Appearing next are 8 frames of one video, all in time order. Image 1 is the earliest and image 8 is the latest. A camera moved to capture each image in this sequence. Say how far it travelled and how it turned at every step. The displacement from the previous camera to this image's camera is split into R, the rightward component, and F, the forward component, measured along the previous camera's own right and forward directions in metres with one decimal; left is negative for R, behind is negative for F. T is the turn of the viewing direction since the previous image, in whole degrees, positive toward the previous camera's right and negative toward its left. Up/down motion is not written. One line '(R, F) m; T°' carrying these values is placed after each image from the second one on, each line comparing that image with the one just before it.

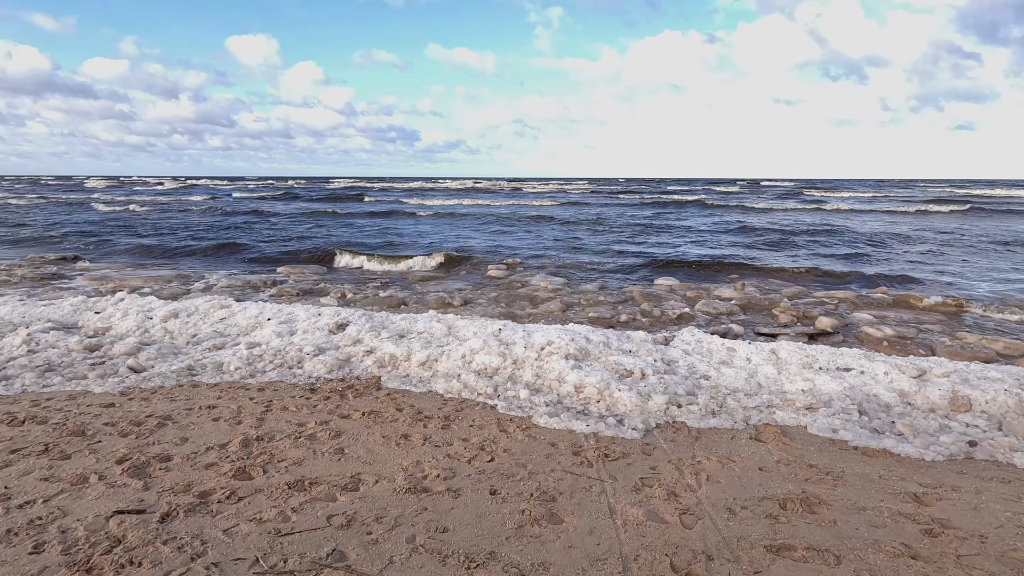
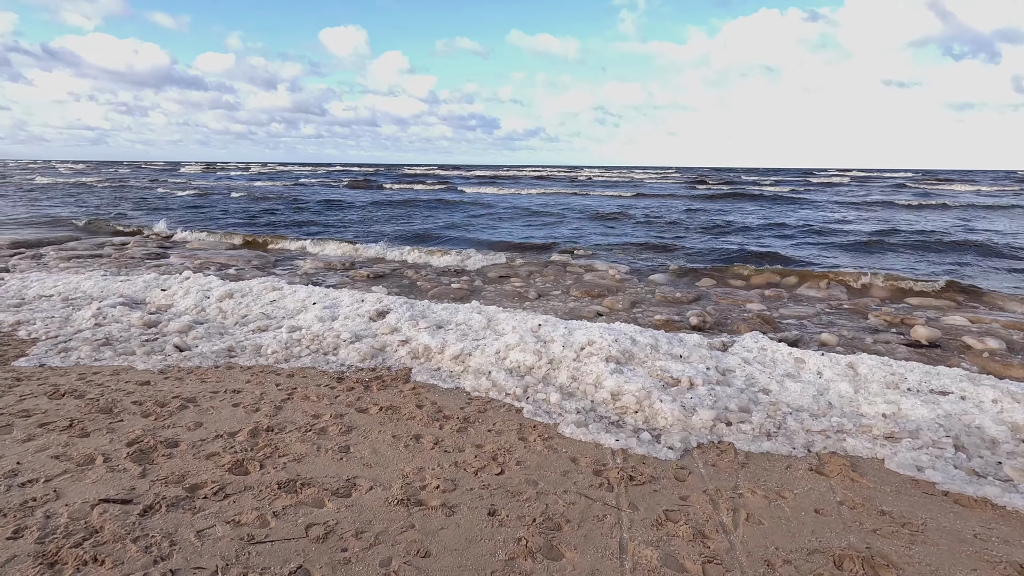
(+0.3, +0.4) m; -8°
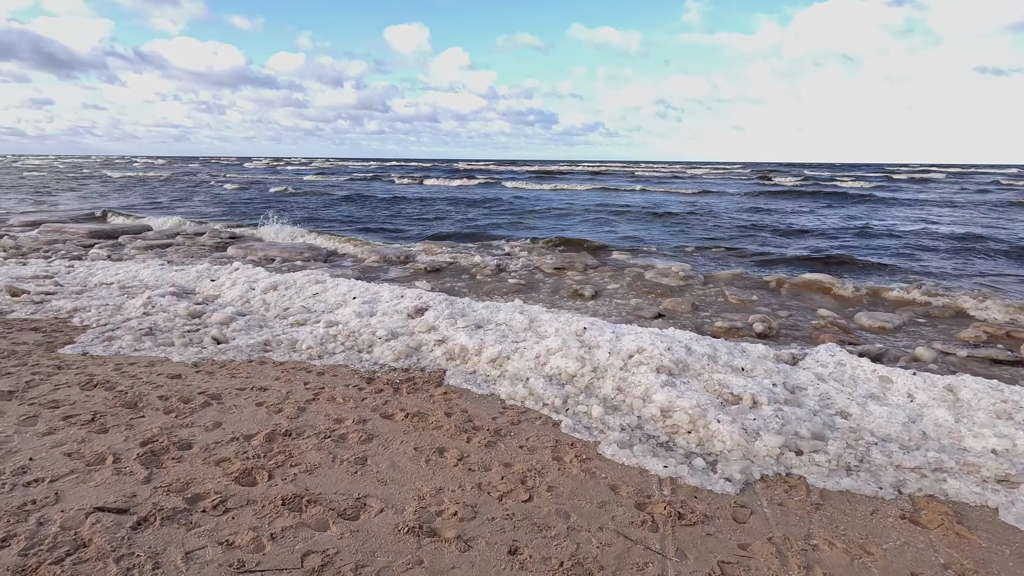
(+0.1, +0.4) m; -6°
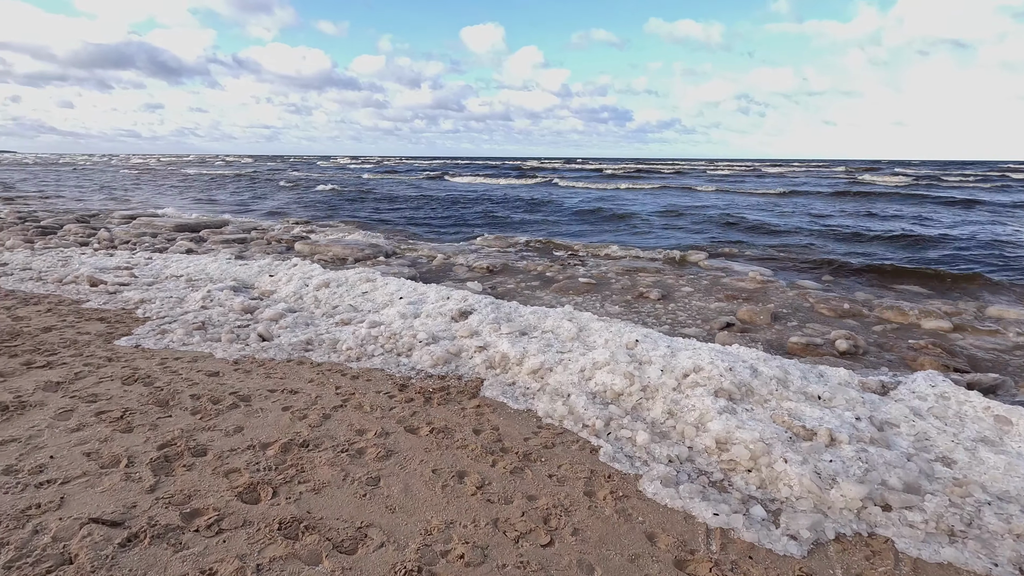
(+0.2, +0.3) m; -7°
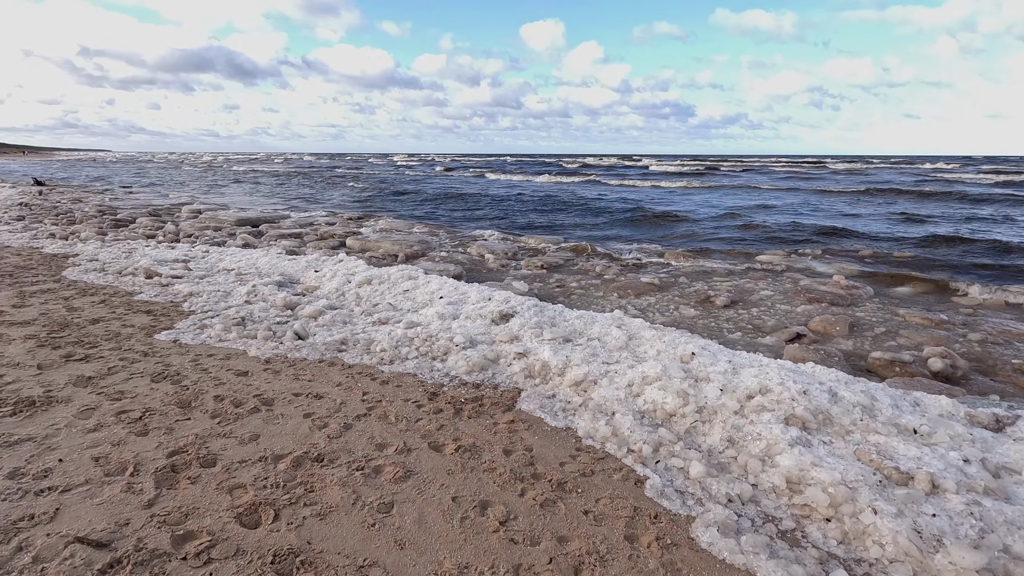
(+0.1, +0.4) m; -6°
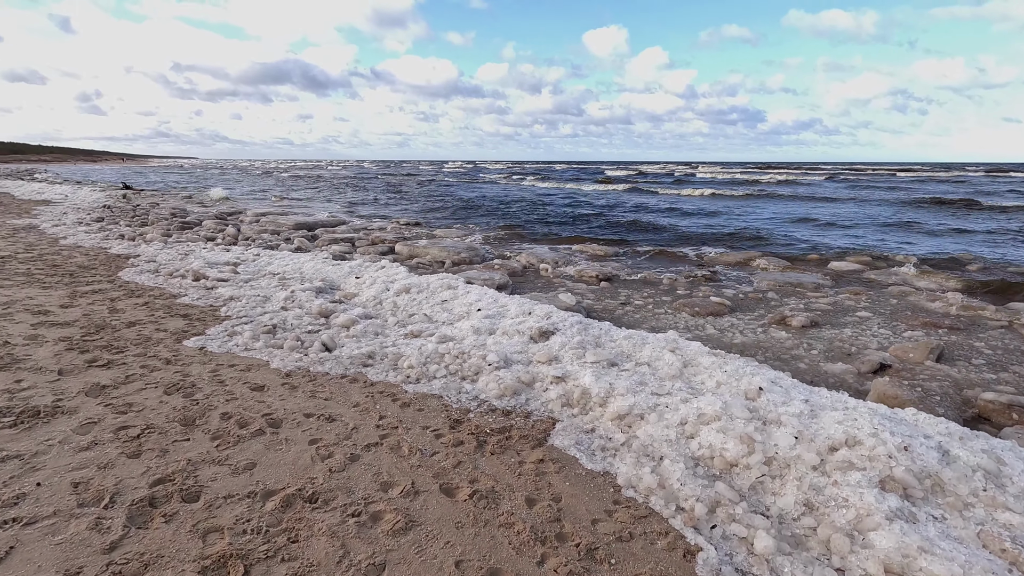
(+0.1, +0.4) m; -6°
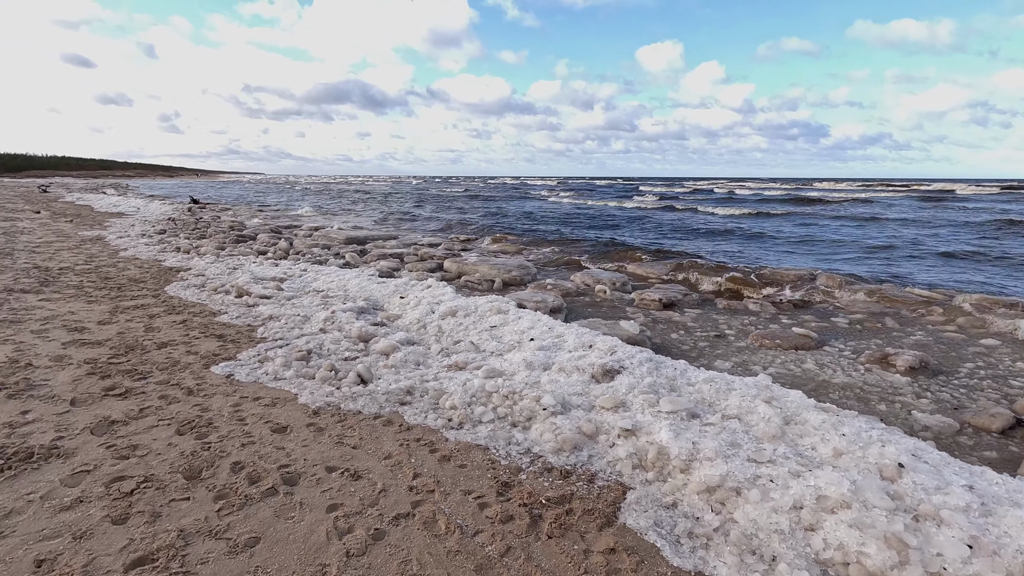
(-0.1, +0.6) m; -5°
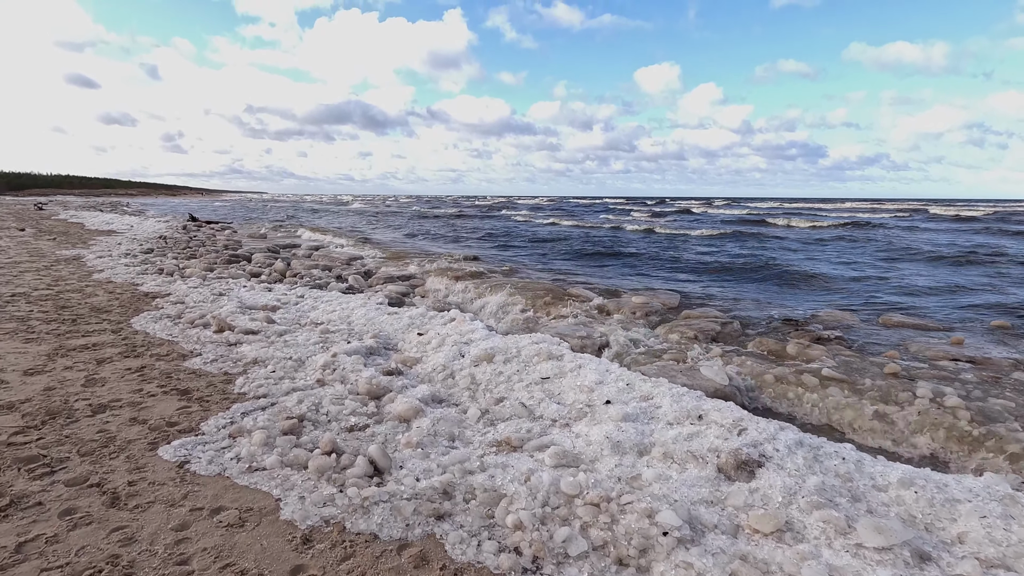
(-0.4, +1.3) m; 0°
